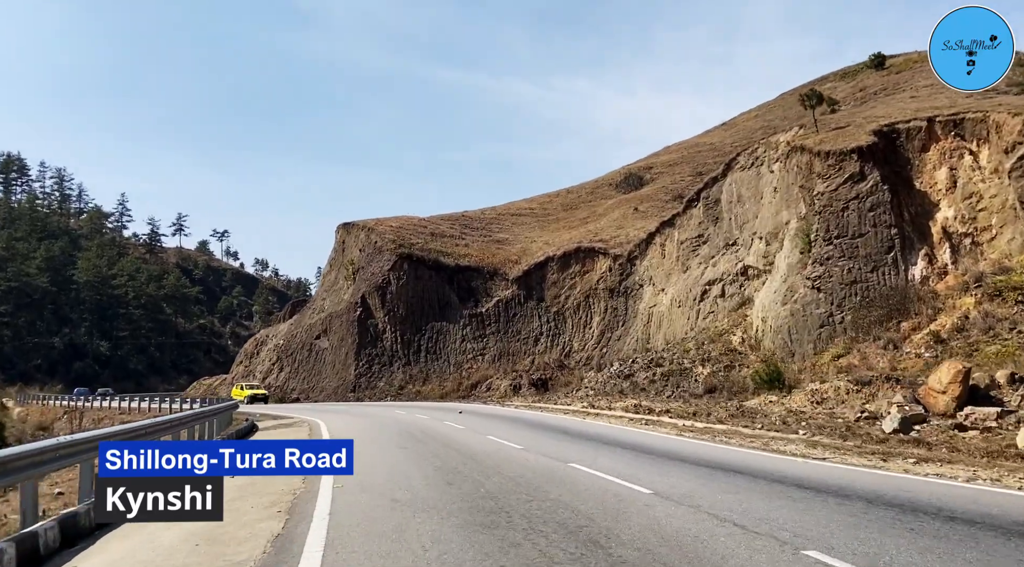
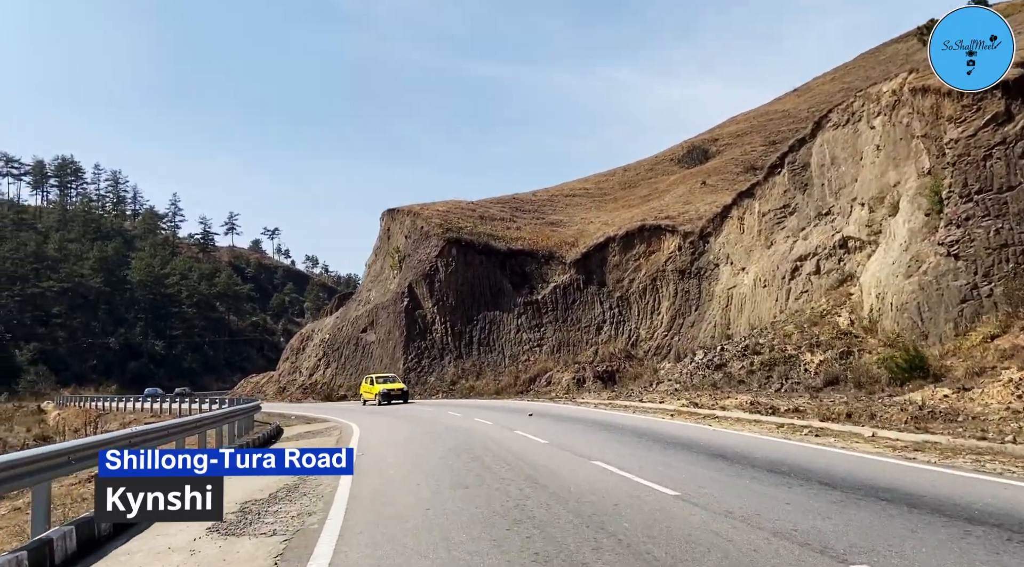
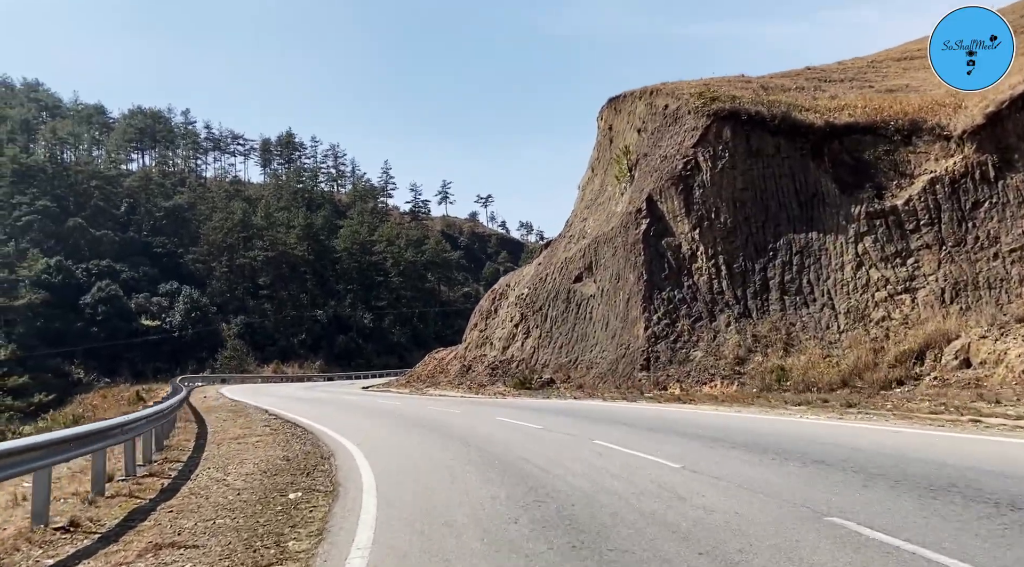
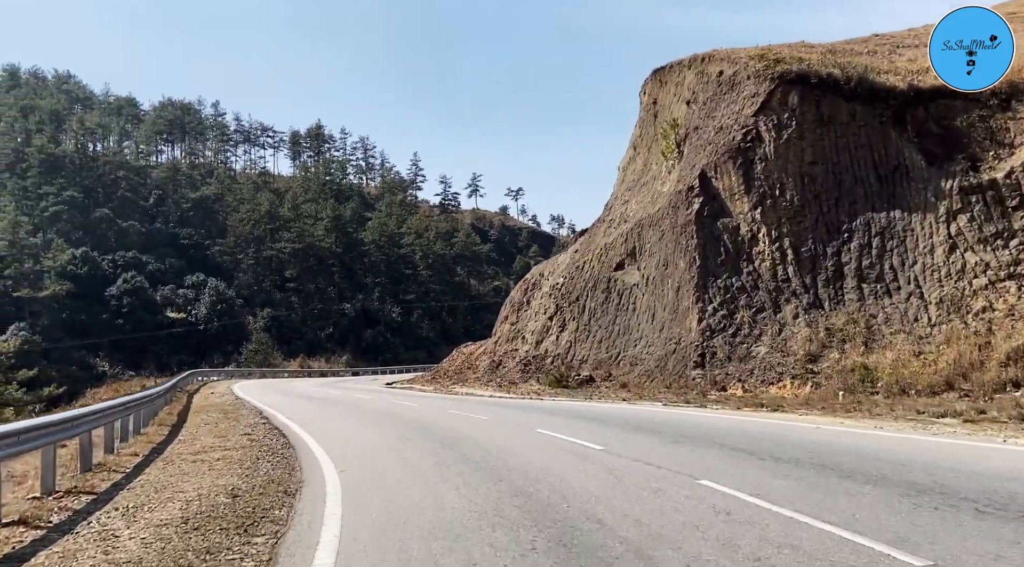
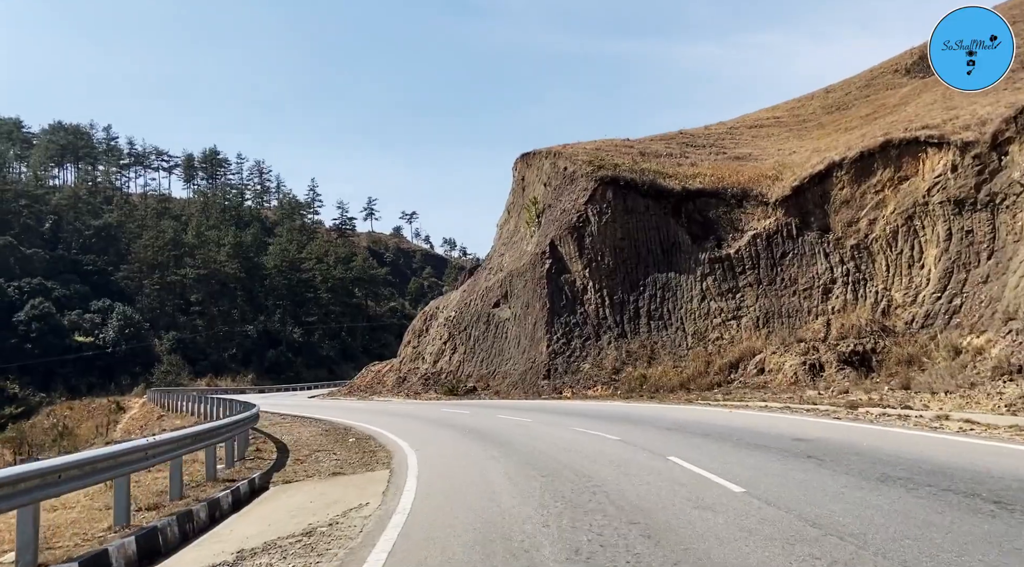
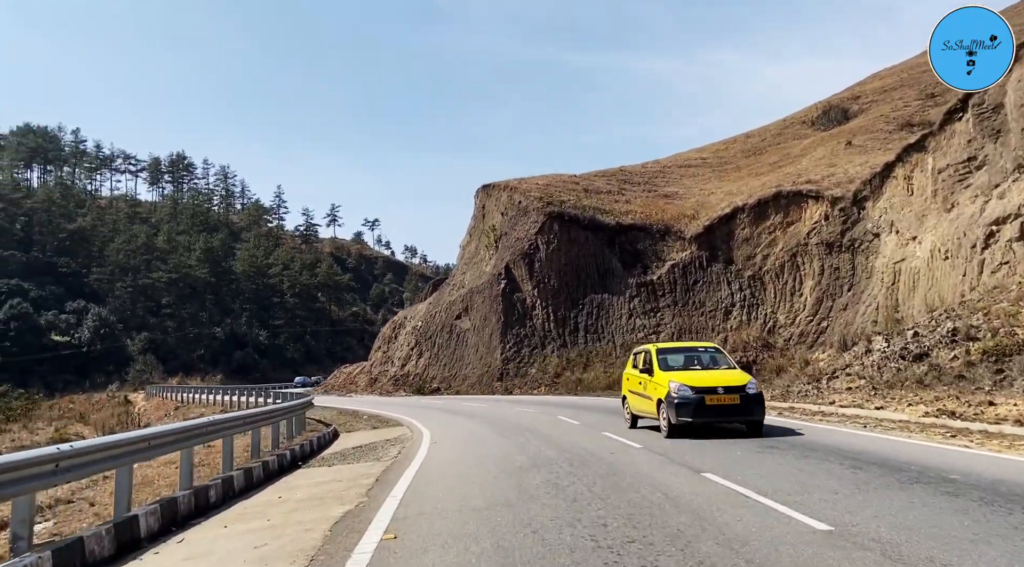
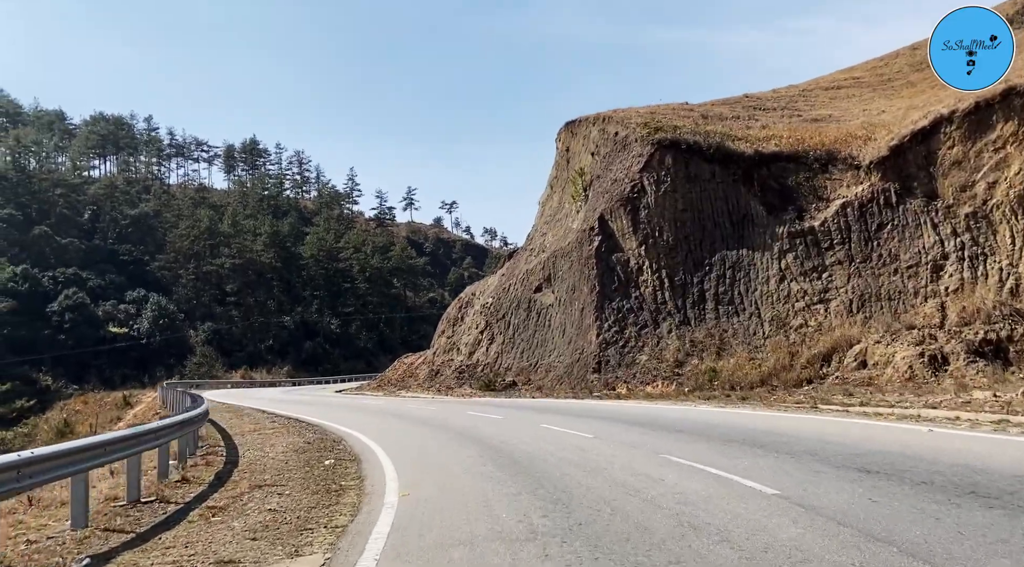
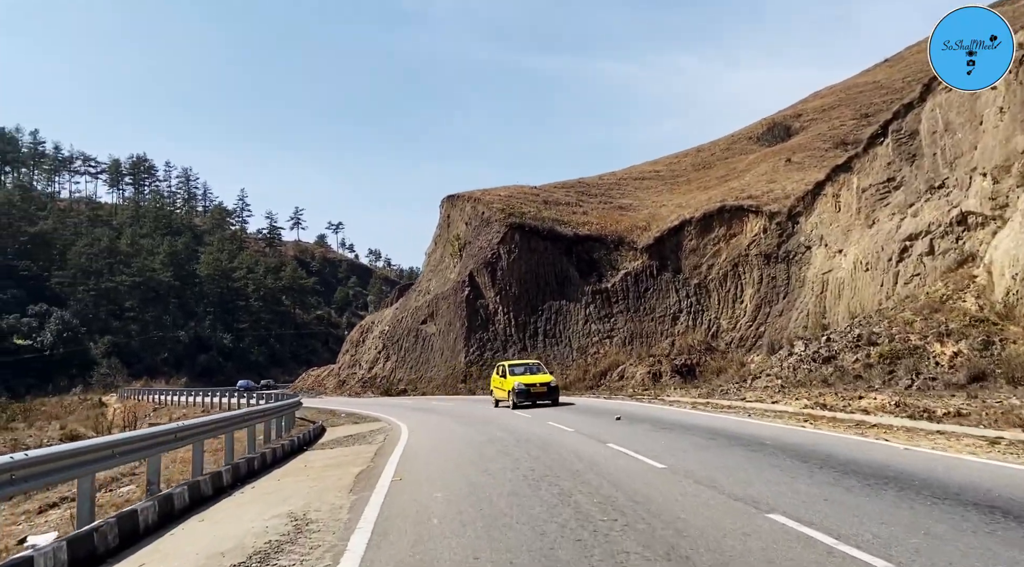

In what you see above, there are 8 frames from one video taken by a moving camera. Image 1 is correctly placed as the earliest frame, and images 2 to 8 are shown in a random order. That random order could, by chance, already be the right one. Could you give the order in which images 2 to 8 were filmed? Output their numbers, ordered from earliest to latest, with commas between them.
2, 8, 6, 5, 7, 3, 4
